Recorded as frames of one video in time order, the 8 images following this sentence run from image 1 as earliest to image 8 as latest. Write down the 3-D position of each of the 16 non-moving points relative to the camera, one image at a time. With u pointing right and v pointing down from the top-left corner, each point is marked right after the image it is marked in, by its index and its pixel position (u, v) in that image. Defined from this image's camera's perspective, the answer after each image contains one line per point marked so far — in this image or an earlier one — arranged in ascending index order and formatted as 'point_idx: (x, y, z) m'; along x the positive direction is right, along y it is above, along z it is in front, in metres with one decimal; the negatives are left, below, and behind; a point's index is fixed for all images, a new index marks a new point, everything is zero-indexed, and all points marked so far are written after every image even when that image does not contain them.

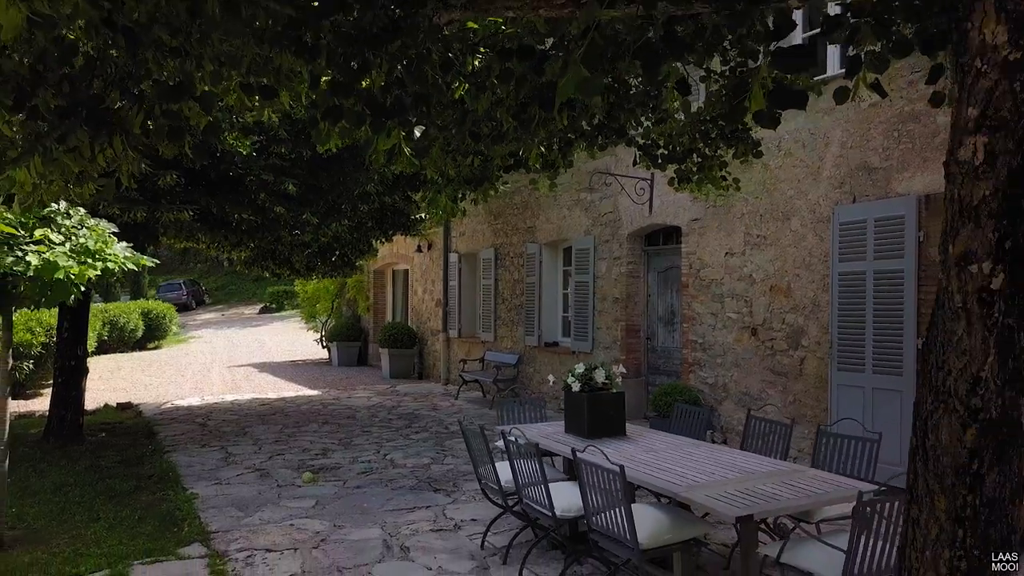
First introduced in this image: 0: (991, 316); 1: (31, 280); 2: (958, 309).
0: (+0.9, 0.0, +1.5) m
1: (-2.5, 0.0, +4.2) m
2: (+0.8, 0.0, +1.5) m
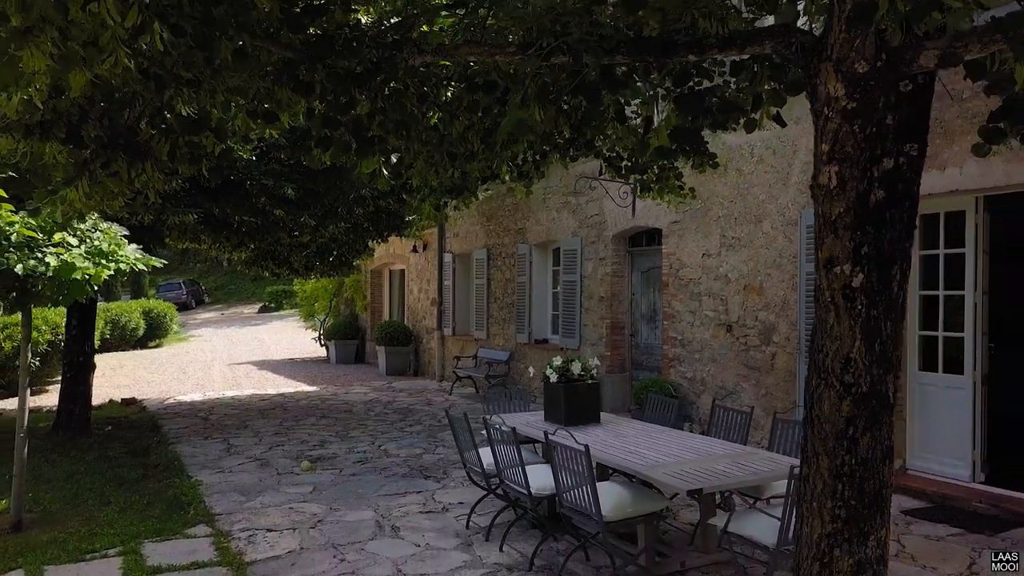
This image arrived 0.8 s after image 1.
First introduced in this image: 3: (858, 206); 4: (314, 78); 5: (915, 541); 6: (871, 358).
0: (+0.8, 0.0, +1.8) m
1: (-2.6, 0.0, +4.5) m
2: (+0.7, 0.0, +1.9) m
3: (+0.8, +0.2, +1.8) m
4: (-0.6, +0.6, +2.3) m
5: (+2.1, -1.3, +4.2) m
6: (+0.8, -0.2, +1.8) m
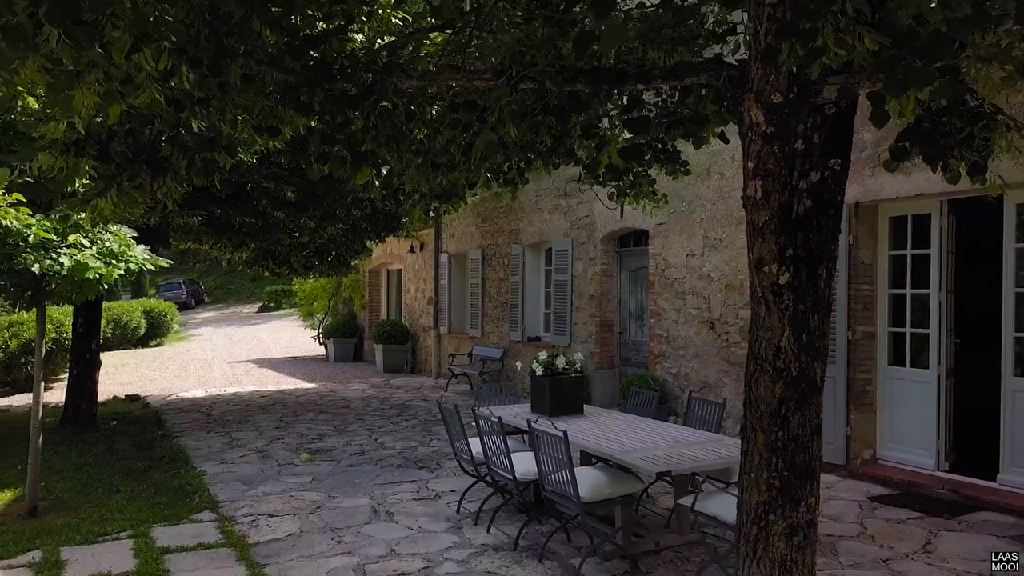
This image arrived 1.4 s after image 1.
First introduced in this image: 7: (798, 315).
0: (+0.7, 0.0, +2.1) m
1: (-2.7, +0.1, +4.8) m
2: (+0.7, 0.0, +2.1) m
3: (+0.7, +0.2, +2.1) m
4: (-0.6, +0.6, +2.5) m
5: (+2.1, -1.3, +4.5) m
6: (+0.8, -0.1, +2.1) m
7: (+0.7, -0.1, +2.1) m
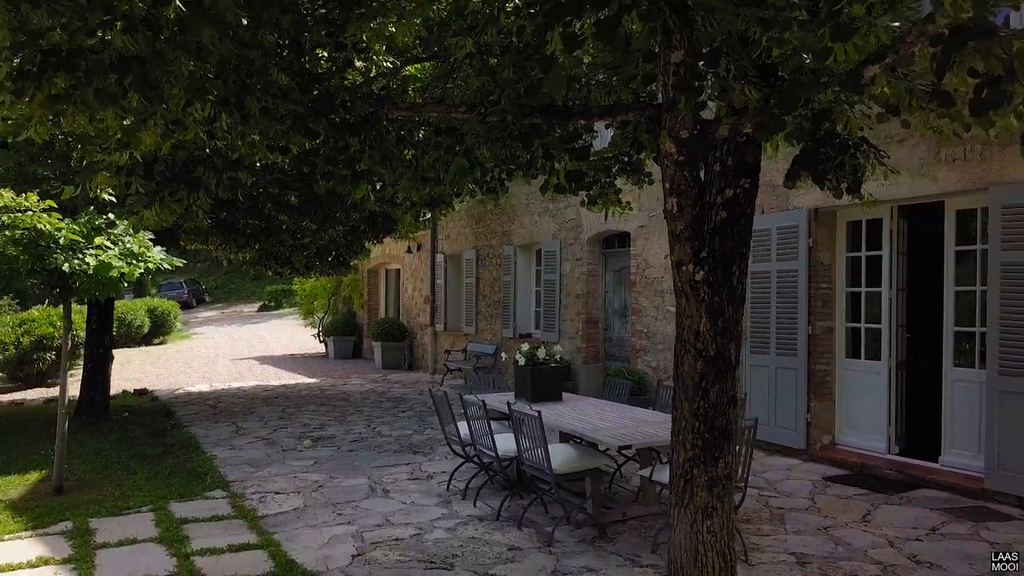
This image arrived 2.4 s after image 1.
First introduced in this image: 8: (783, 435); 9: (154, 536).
0: (+0.6, 0.0, +2.6) m
1: (-2.8, +0.1, +5.2) m
2: (+0.6, 0.0, +2.6) m
3: (+0.6, +0.2, +2.6) m
4: (-0.7, +0.6, +3.0) m
5: (+2.0, -1.3, +5.0) m
6: (+0.7, -0.1, +2.6) m
7: (+0.6, 0.0, +2.6) m
8: (+2.1, -1.1, +6.3) m
9: (-2.0, -1.4, +4.6) m
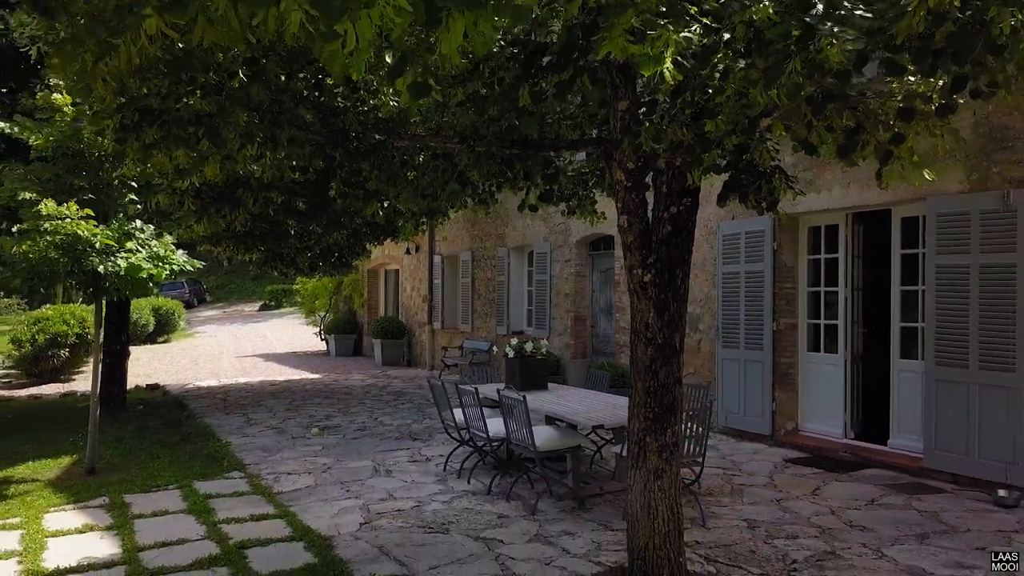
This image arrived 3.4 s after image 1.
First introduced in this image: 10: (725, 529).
0: (+0.5, 0.0, +3.2) m
1: (-2.8, +0.1, +5.8) m
2: (+0.5, 0.0, +3.2) m
3: (+0.5, +0.2, +3.1) m
4: (-0.8, +0.6, +3.6) m
5: (+1.9, -1.3, +5.6) m
6: (+0.6, -0.1, +3.2) m
7: (+0.6, 0.0, +3.1) m
8: (+2.0, -1.1, +6.9) m
9: (-2.1, -1.4, +5.1) m
10: (+1.2, -1.3, +4.4) m
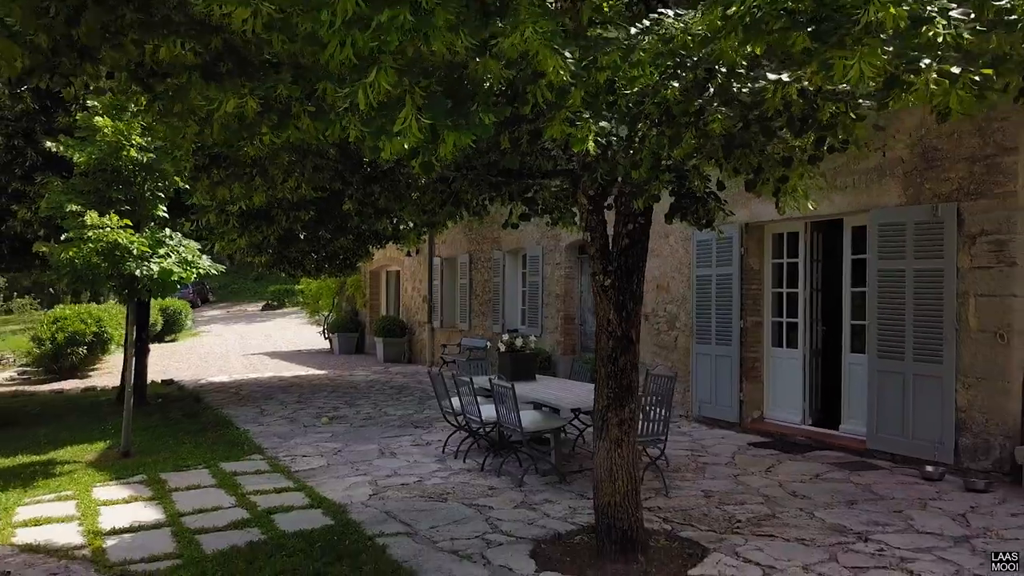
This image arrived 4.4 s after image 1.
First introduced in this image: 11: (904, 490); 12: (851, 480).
0: (+0.5, 0.0, +3.9) m
1: (-2.9, +0.1, +6.5) m
2: (+0.4, 0.0, +3.9) m
3: (+0.5, +0.2, +3.9) m
4: (-0.9, +0.6, +4.3) m
5: (+1.8, -1.3, +6.3) m
6: (+0.5, -0.1, +3.9) m
7: (+0.5, -0.1, +3.9) m
8: (+2.0, -1.2, +7.6) m
9: (-2.2, -1.4, +5.8) m
10: (+1.1, -1.3, +5.1) m
11: (+2.5, -1.3, +5.2) m
12: (+2.3, -1.3, +5.5) m
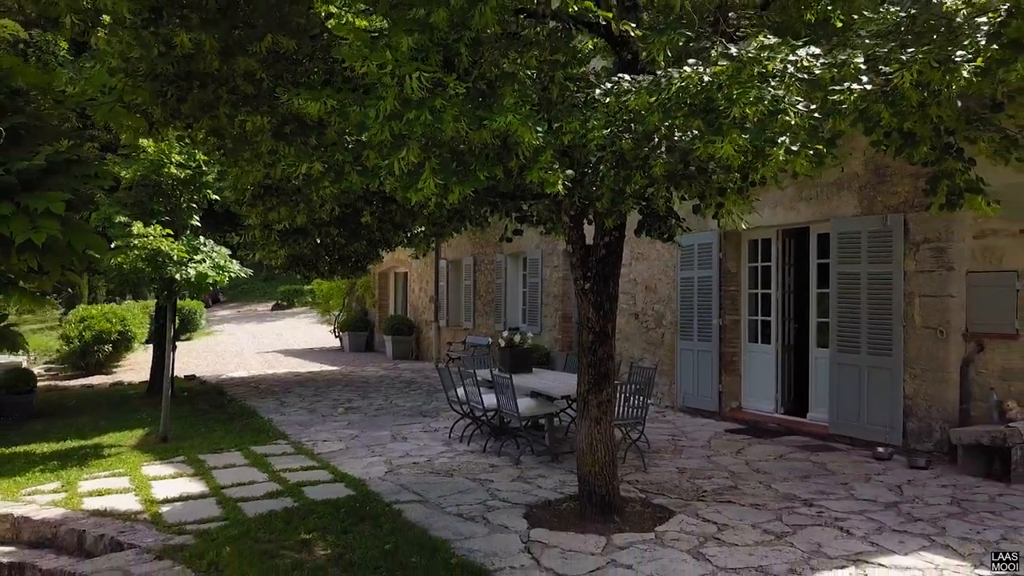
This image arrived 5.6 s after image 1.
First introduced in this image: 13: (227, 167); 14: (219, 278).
0: (+0.4, -0.1, +4.6) m
1: (-2.9, 0.0, +7.3) m
2: (+0.4, 0.0, +4.6) m
3: (+0.4, +0.2, +4.6) m
4: (-0.9, +0.6, +5.0) m
5: (+1.8, -1.3, +7.0) m
6: (+0.5, -0.2, +4.6) m
7: (+0.5, -0.1, +4.6) m
8: (+2.0, -1.2, +8.3) m
9: (-2.2, -1.4, +6.6) m
10: (+1.1, -1.3, +5.8) m
11: (+2.5, -1.3, +5.9) m
12: (+2.3, -1.3, +6.2) m
13: (-1.4, +0.6, +4.0) m
14: (-2.7, +0.1, +7.4) m
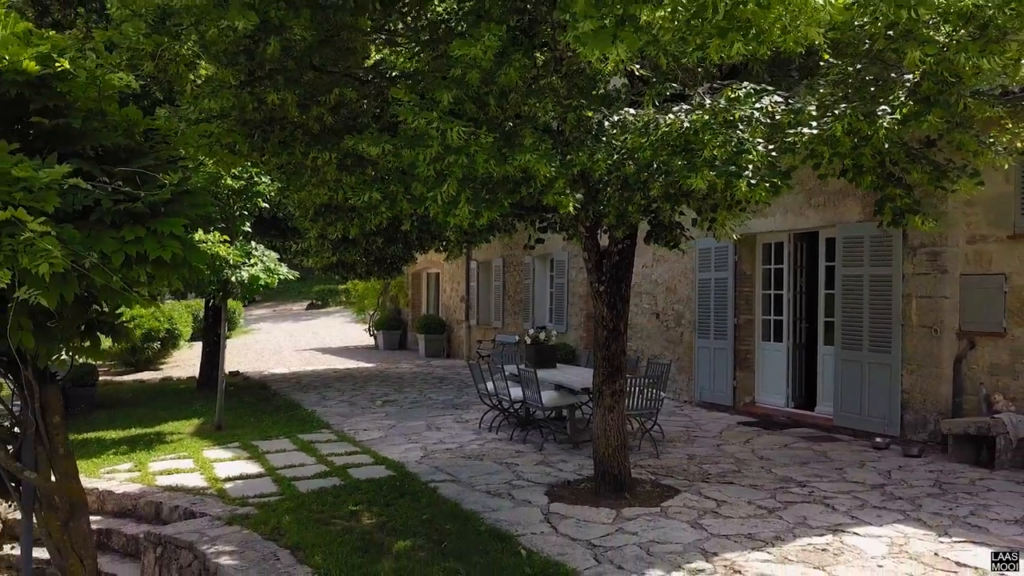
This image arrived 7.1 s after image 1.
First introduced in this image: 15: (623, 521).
0: (+0.6, -0.1, +5.2) m
1: (-2.7, 0.0, +8.0) m
2: (+0.6, -0.1, +5.2) m
3: (+0.6, +0.2, +5.2) m
4: (-0.7, +0.6, +5.7) m
5: (+2.0, -1.4, +7.5) m
6: (+0.6, -0.2, +5.2) m
7: (+0.6, -0.1, +5.2) m
8: (+2.3, -1.2, +8.8) m
9: (-2.0, -1.4, +7.3) m
10: (+1.3, -1.3, +6.4) m
11: (+2.7, -1.3, +6.4) m
12: (+2.5, -1.3, +6.7) m
13: (-1.3, +0.6, +4.7) m
14: (-2.5, +0.1, +8.1) m
15: (+0.6, -1.4, +4.7) m
